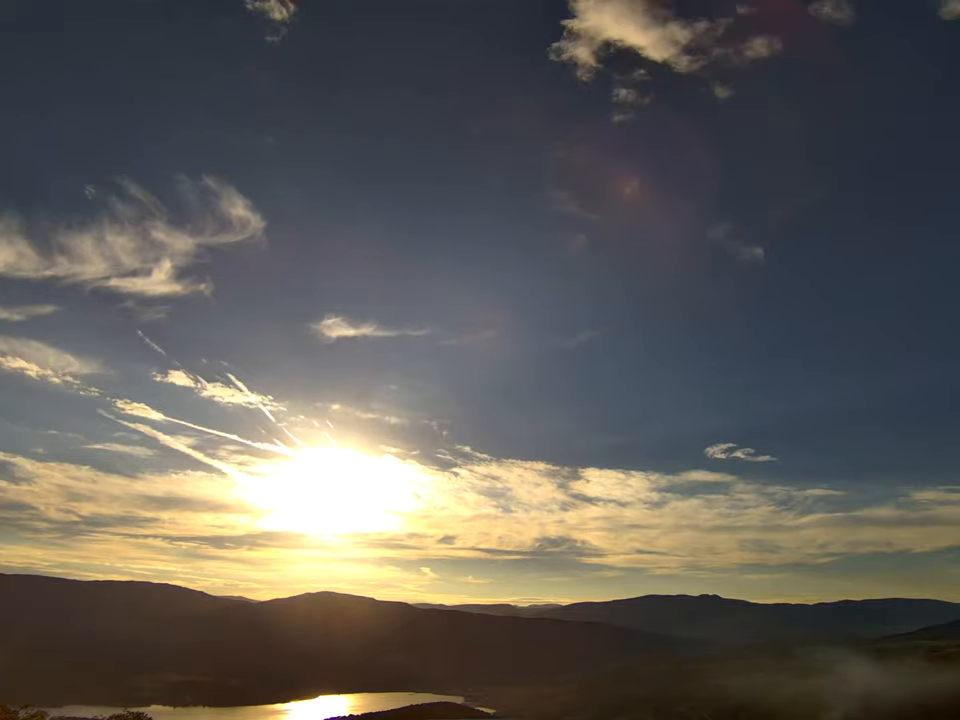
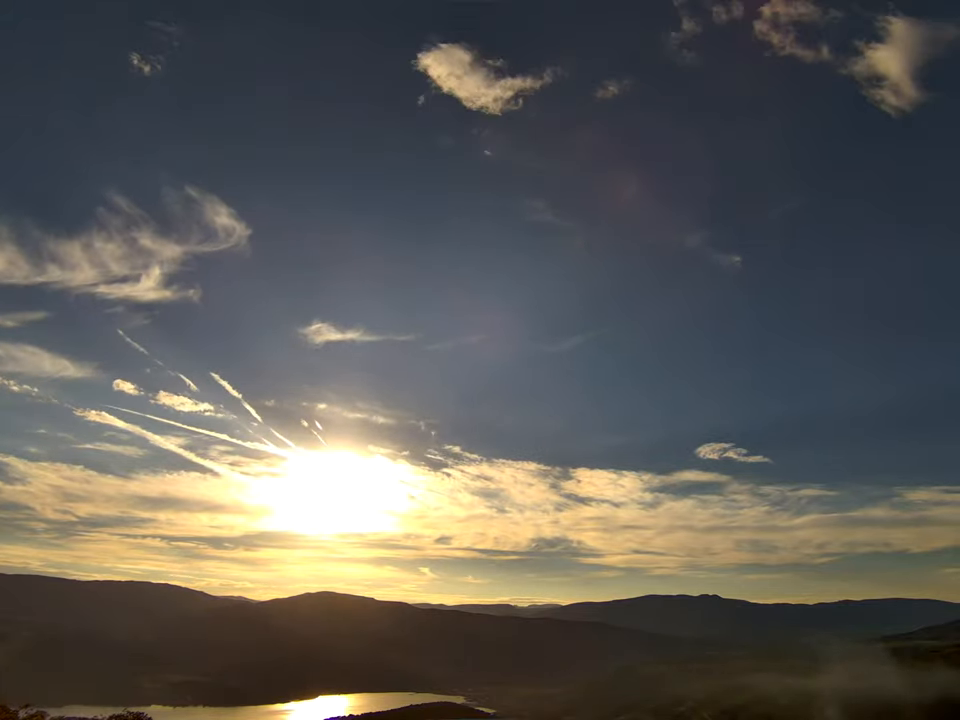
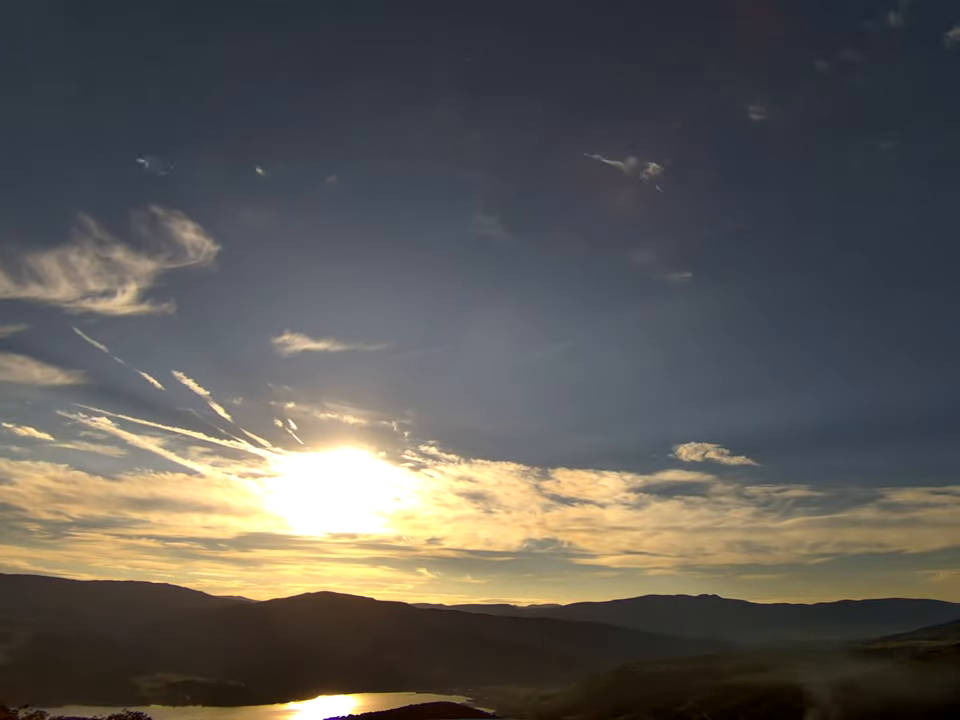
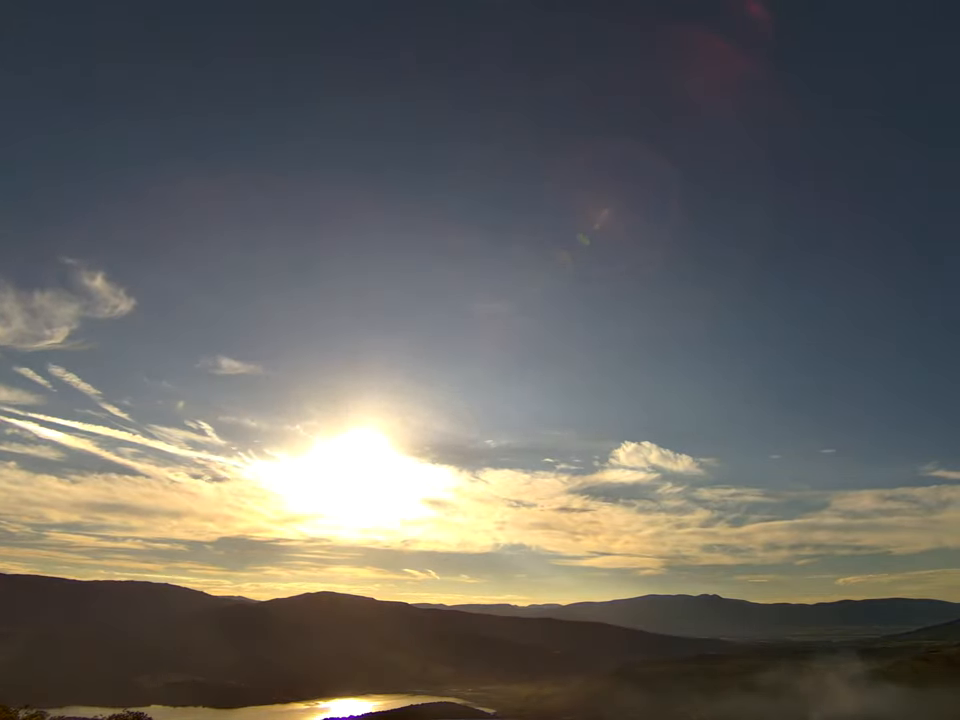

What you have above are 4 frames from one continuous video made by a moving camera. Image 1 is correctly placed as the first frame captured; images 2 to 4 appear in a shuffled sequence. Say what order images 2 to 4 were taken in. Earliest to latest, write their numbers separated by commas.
2, 3, 4
